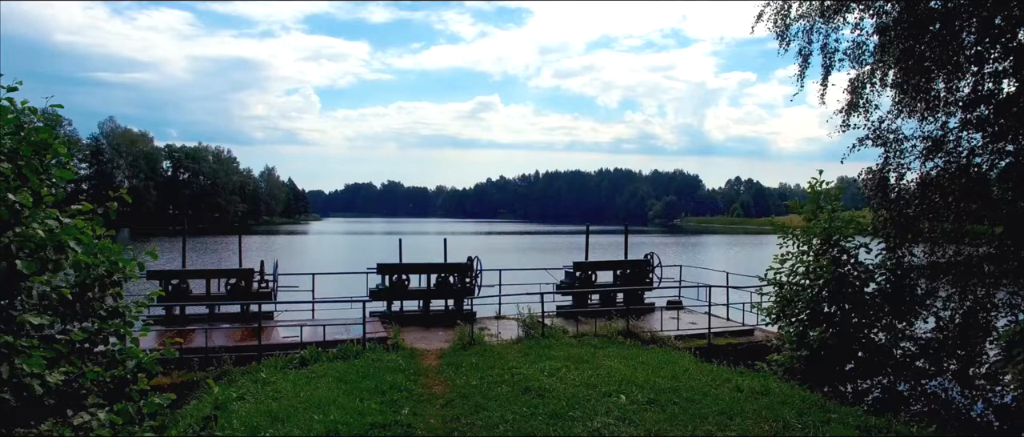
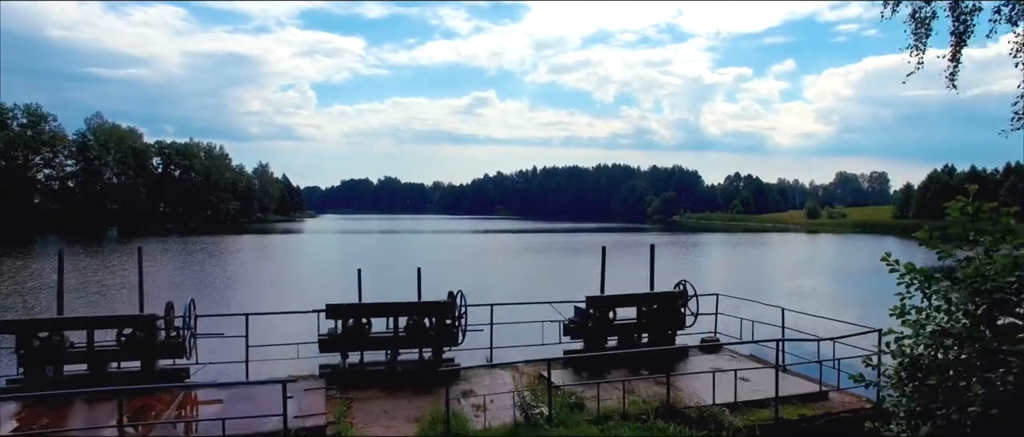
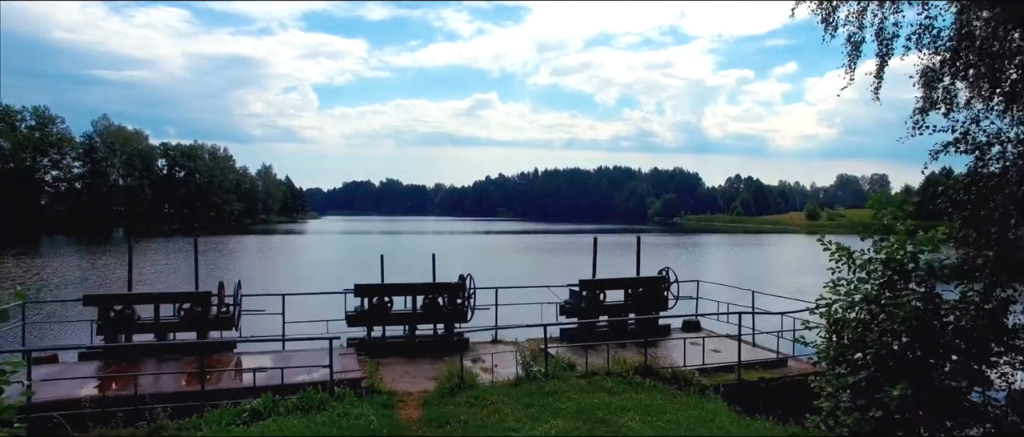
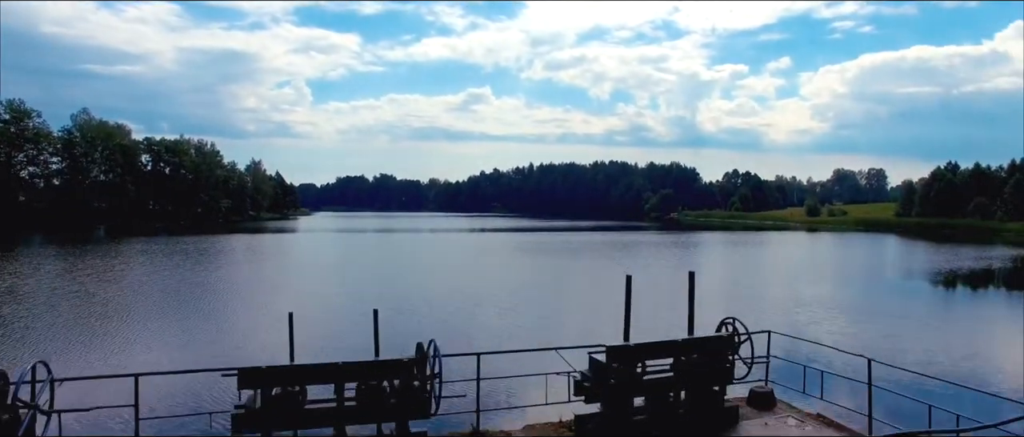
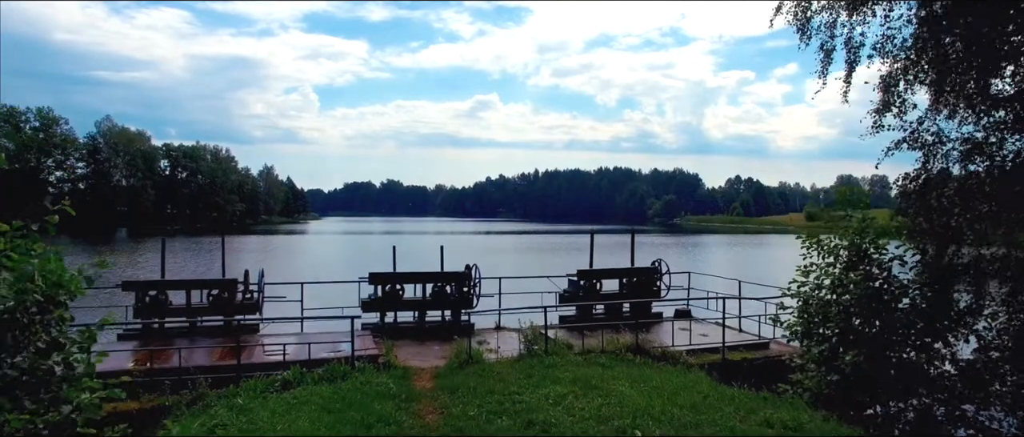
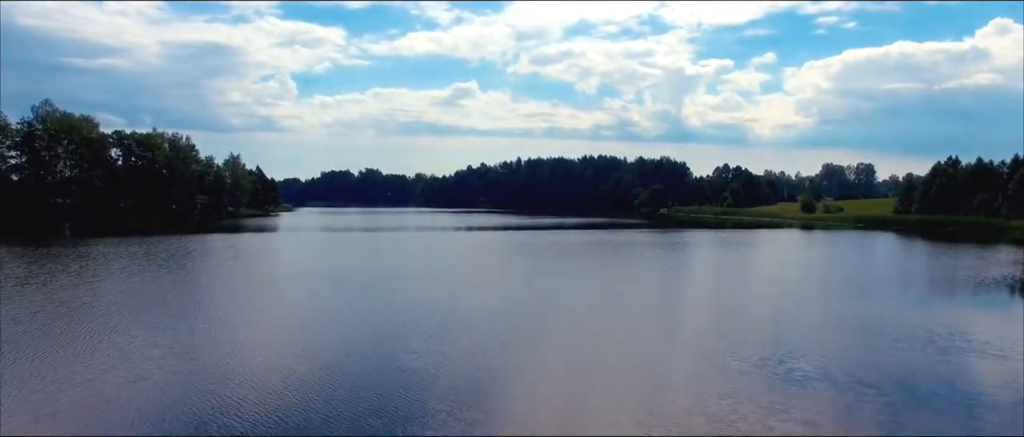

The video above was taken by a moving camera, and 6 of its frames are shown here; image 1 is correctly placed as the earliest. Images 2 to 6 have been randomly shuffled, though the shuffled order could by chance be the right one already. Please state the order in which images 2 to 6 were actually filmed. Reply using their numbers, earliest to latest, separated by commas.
5, 3, 2, 4, 6
